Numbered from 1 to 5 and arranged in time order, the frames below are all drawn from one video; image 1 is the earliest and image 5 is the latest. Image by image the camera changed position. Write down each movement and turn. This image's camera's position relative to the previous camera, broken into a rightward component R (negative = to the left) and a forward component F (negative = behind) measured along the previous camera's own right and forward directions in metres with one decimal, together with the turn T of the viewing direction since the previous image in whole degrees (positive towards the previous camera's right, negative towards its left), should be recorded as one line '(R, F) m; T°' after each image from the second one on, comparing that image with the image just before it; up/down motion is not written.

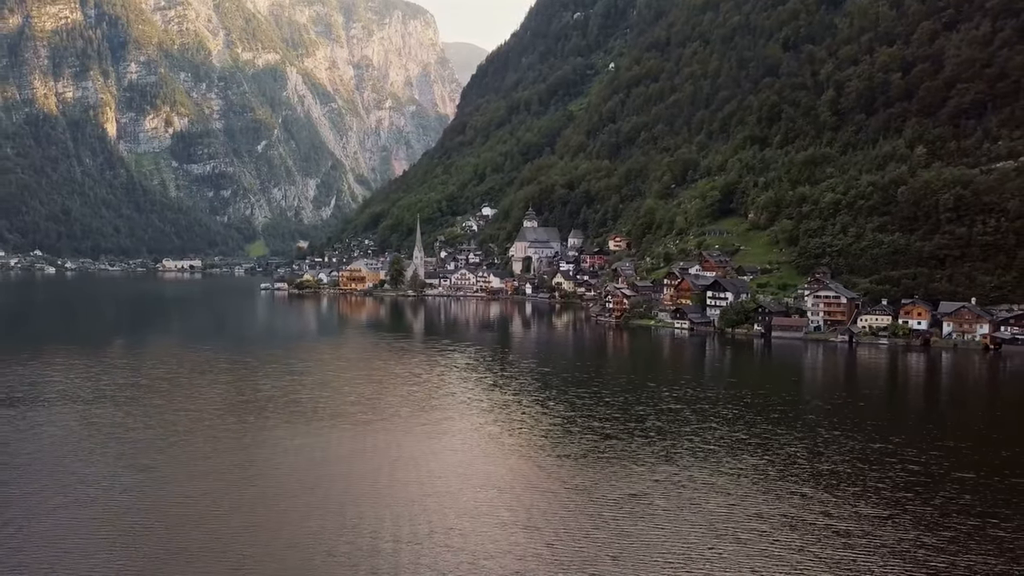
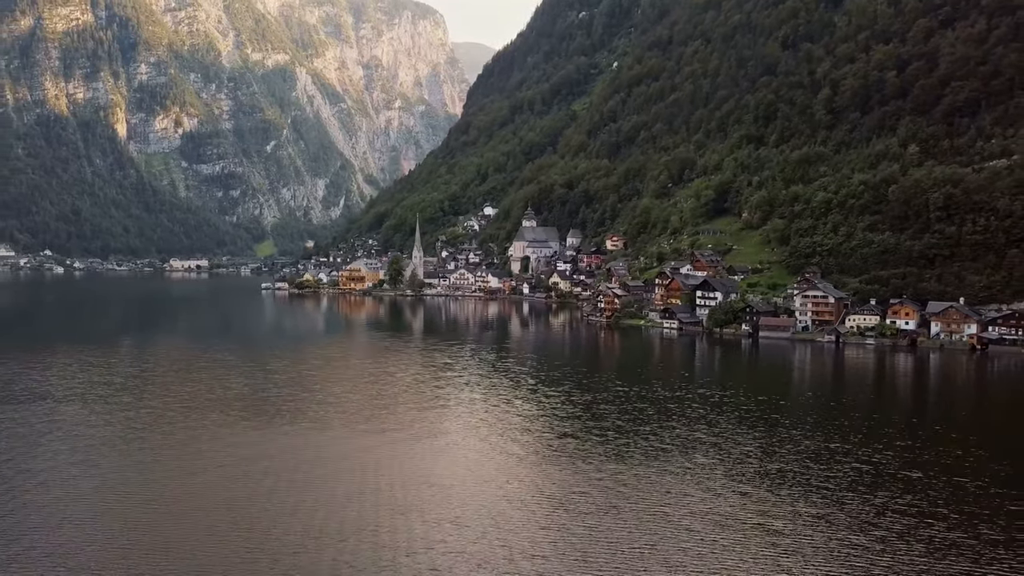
(+1.5, +0.1) m; -1°
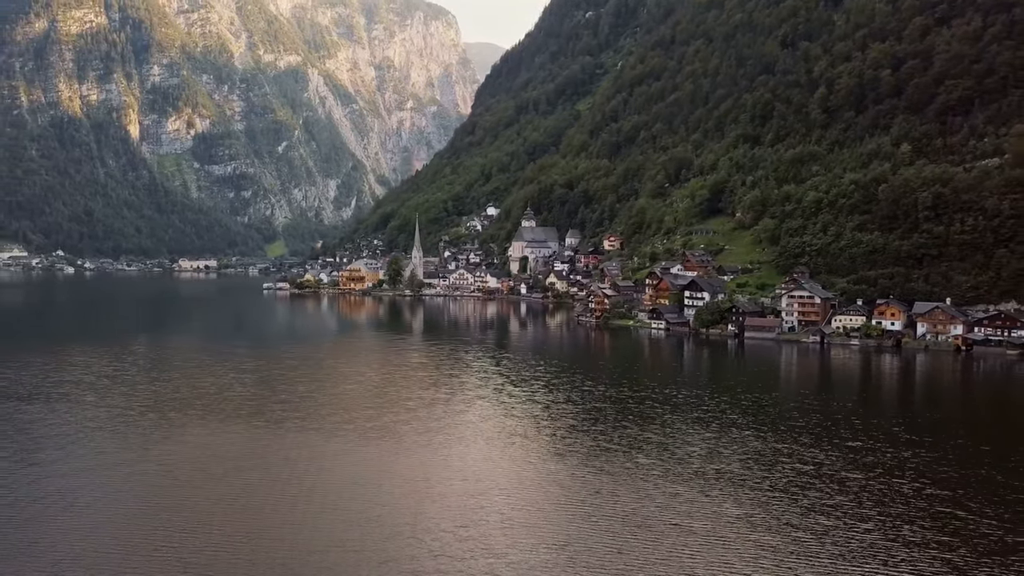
(+1.8, +0.1) m; -1°
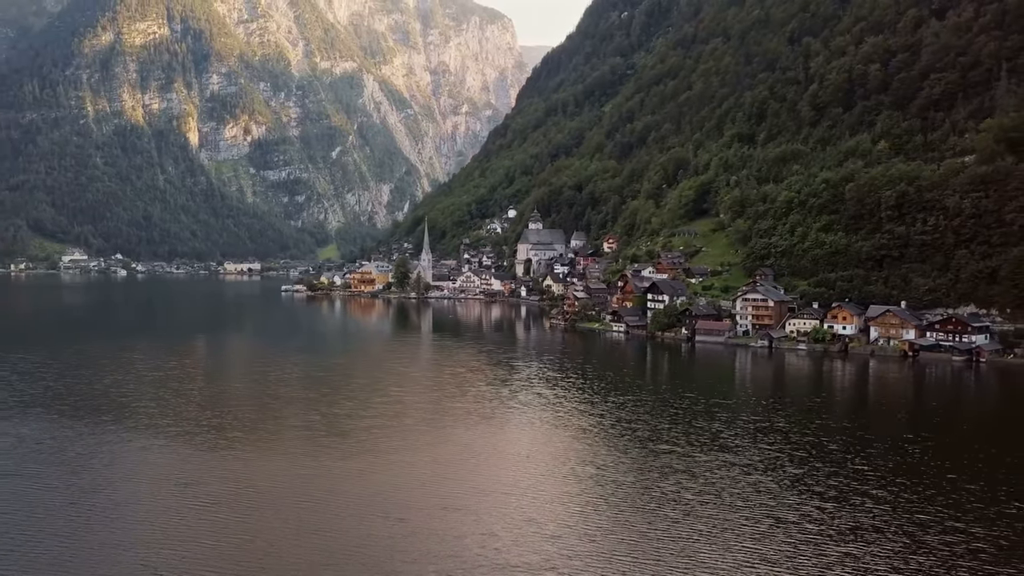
(+6.8, +0.6) m; -5°
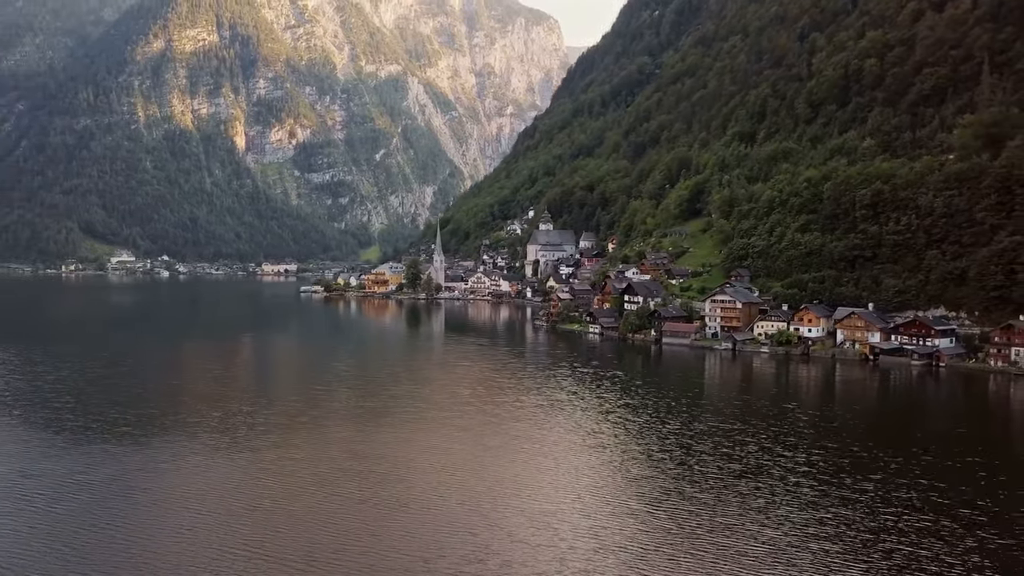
(+4.9, +0.4) m; -4°
